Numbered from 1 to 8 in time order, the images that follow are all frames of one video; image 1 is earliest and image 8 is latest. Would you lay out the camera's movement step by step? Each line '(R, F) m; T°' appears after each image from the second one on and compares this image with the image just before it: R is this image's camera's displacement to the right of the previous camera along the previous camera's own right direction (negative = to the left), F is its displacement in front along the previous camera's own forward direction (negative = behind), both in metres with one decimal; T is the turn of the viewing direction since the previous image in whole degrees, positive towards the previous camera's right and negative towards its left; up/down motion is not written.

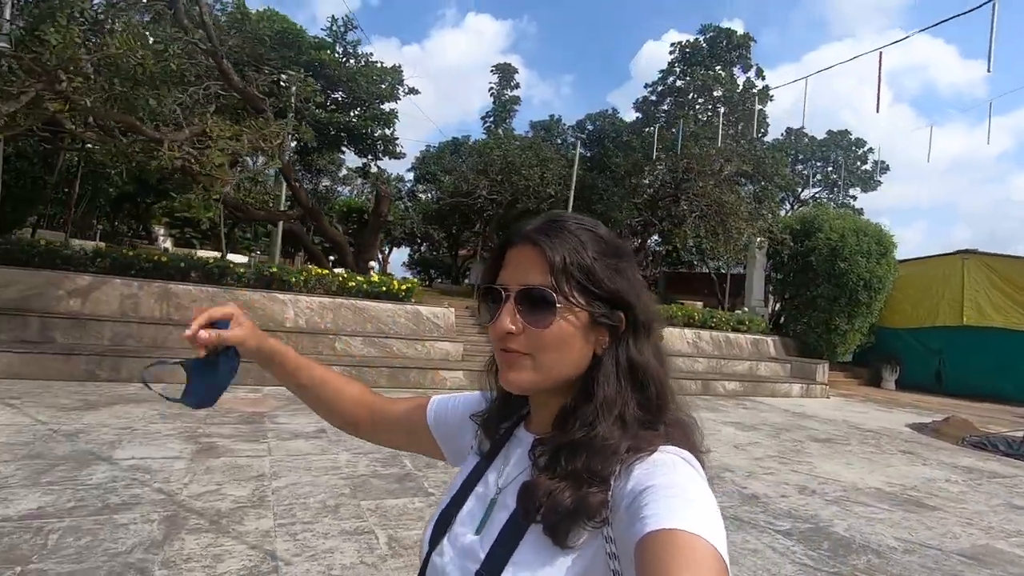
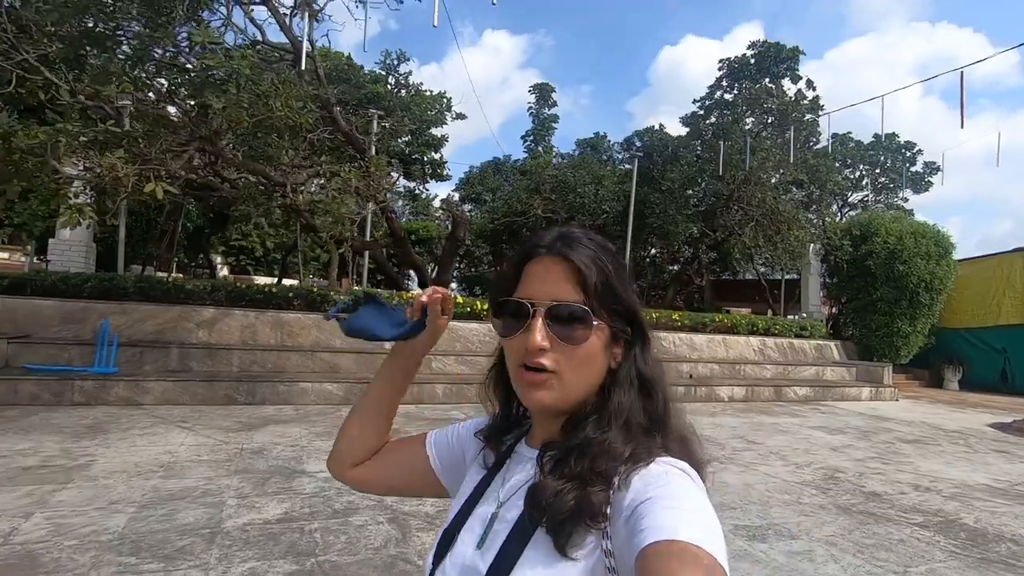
(-0.9, -0.5) m; -3°
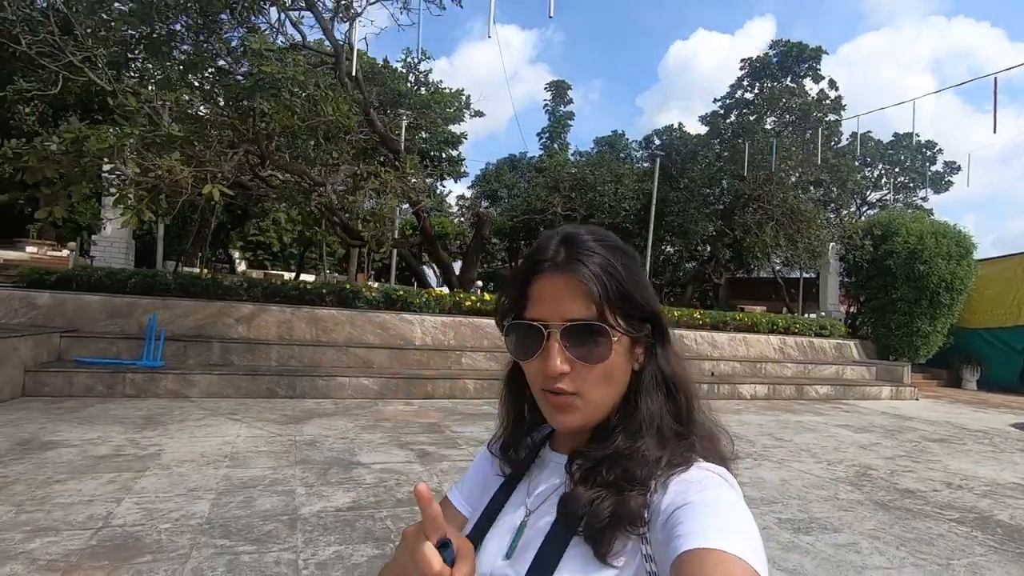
(-0.3, -0.2) m; -1°
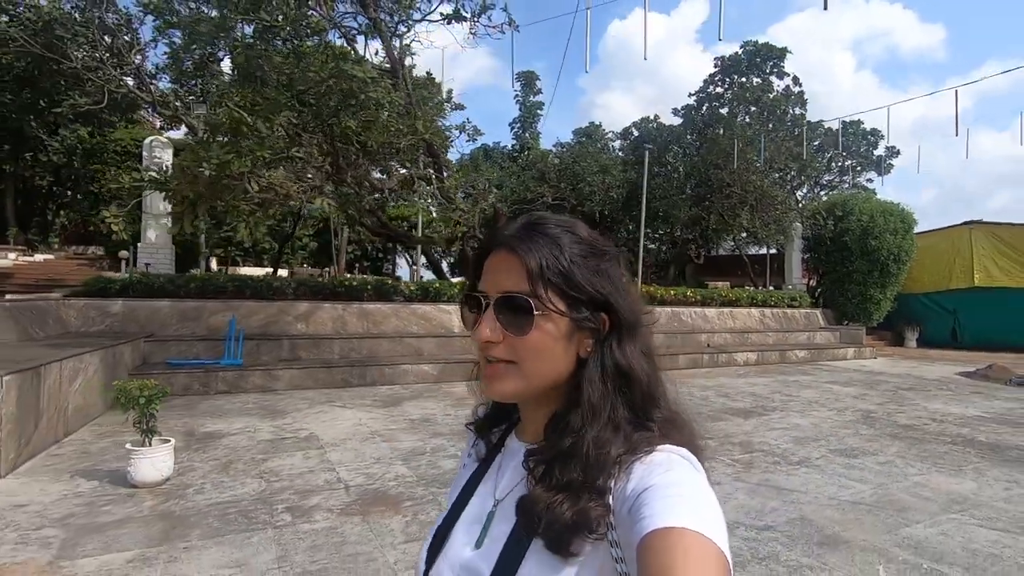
(-1.5, -0.9) m; +5°
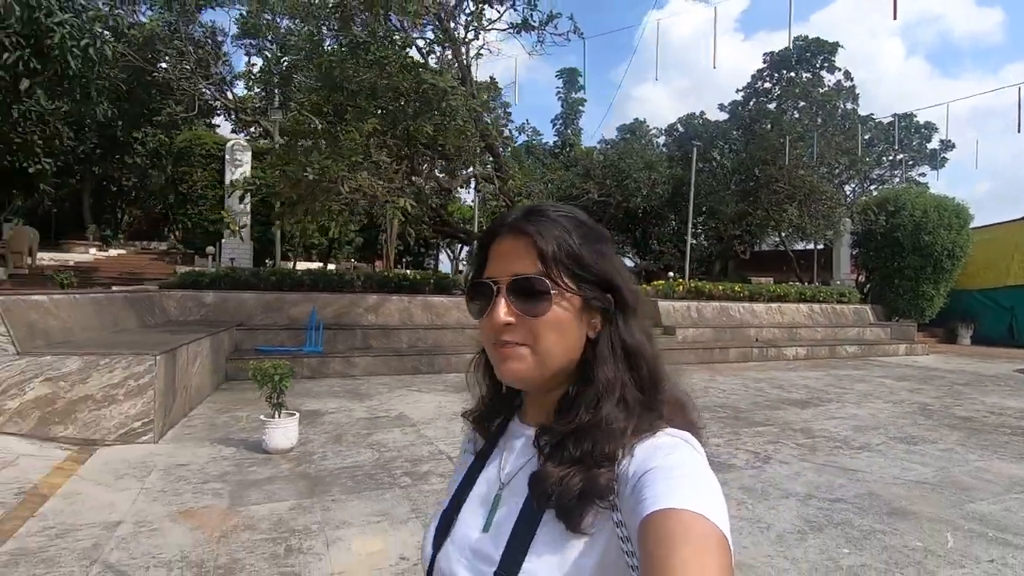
(-0.4, -0.5) m; -3°
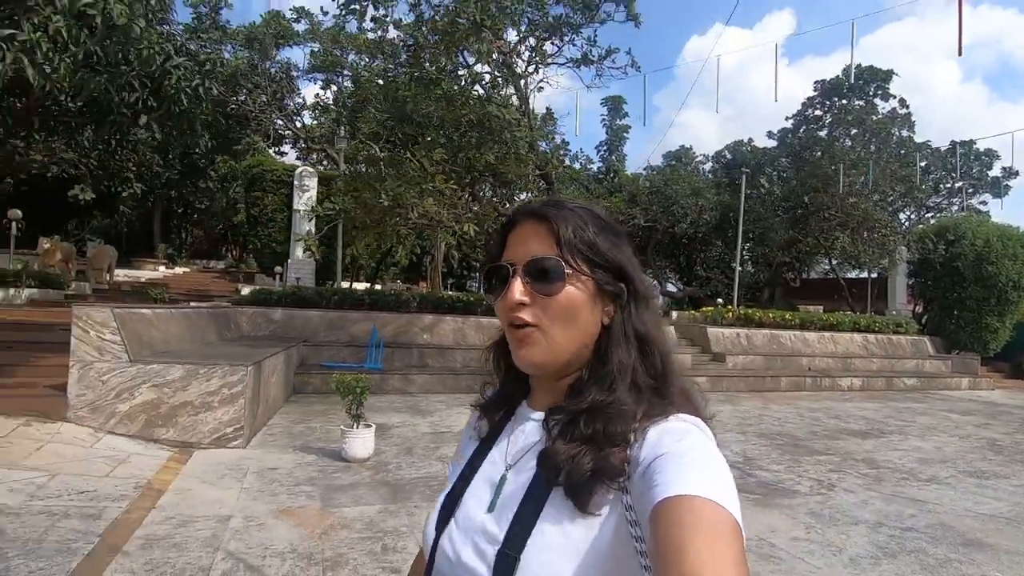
(-0.3, -0.2) m; -4°
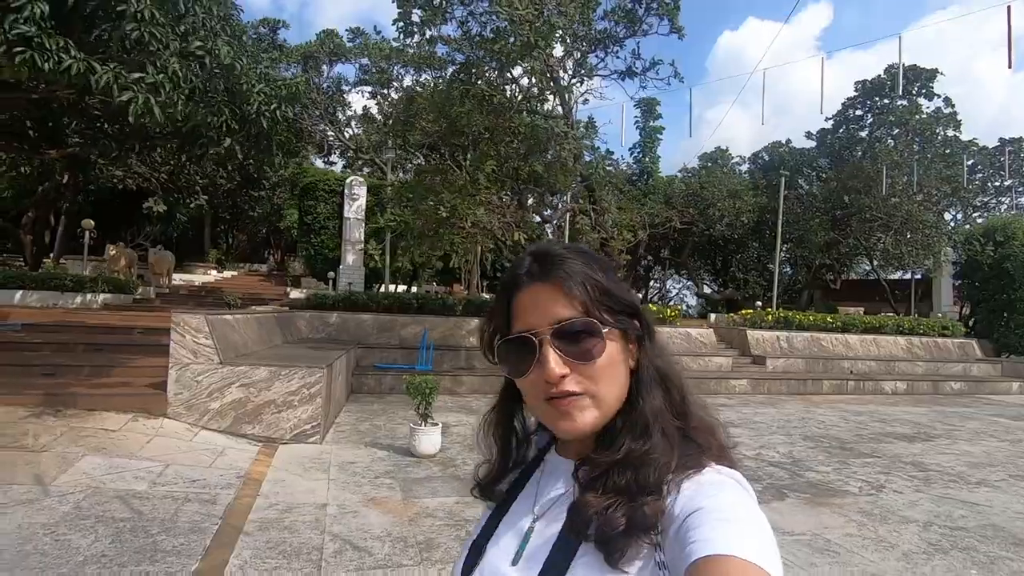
(-0.3, -0.3) m; -3°
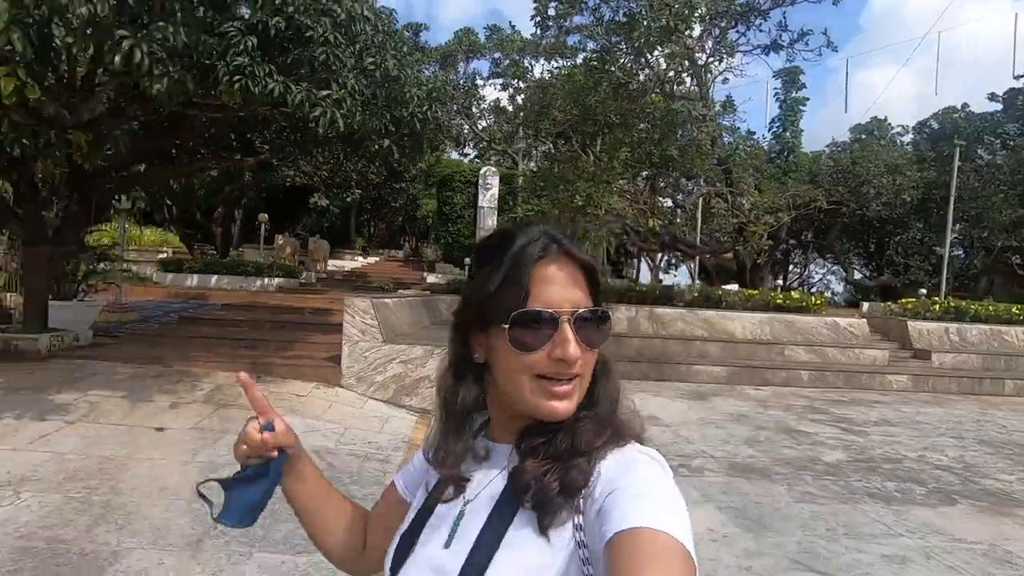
(-0.2, -0.2) m; -12°
